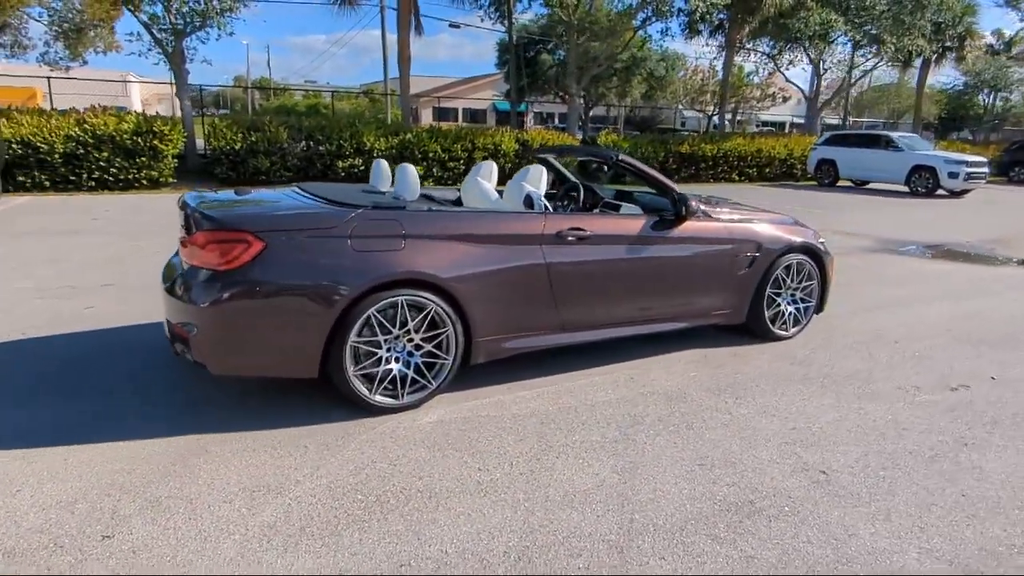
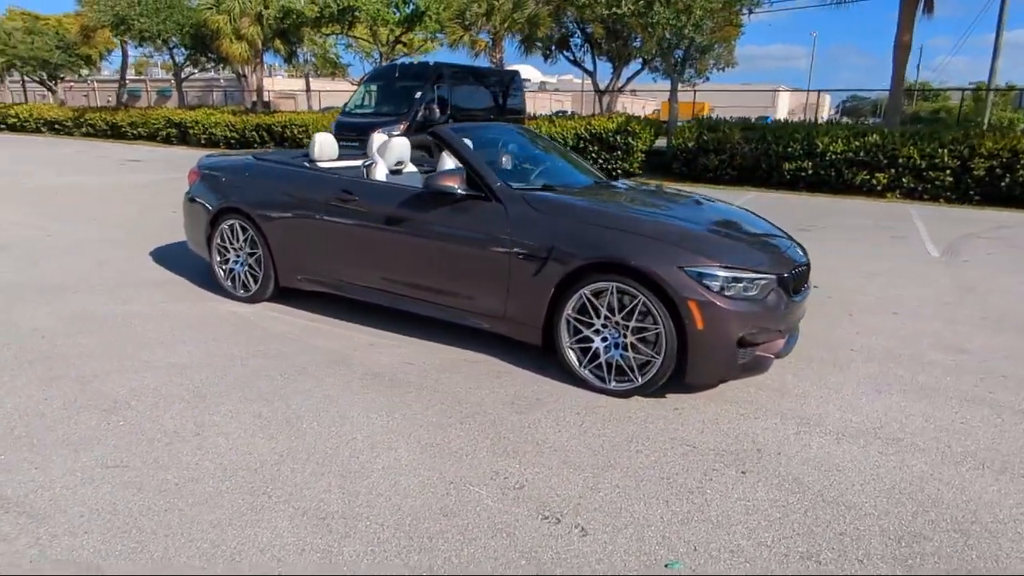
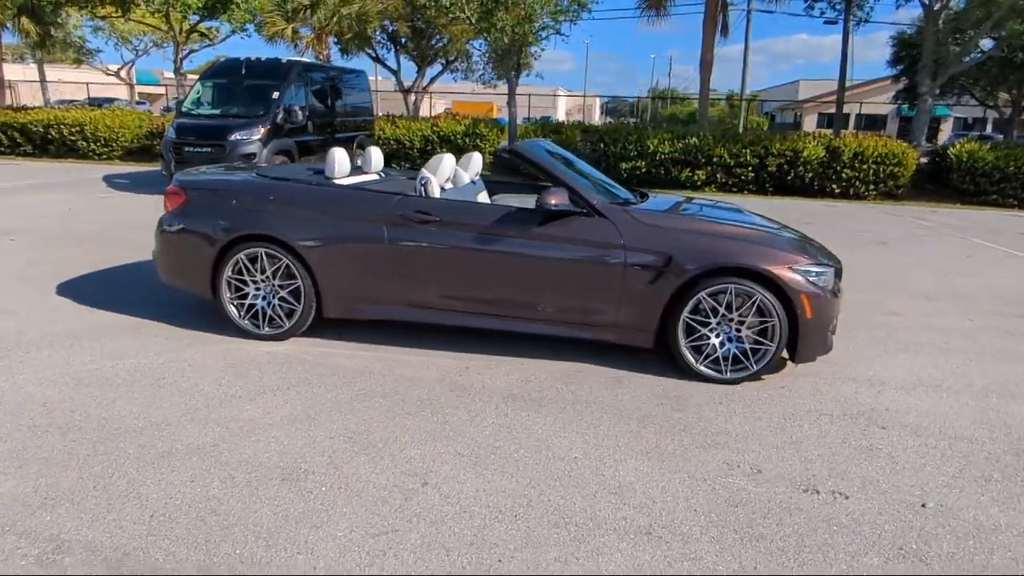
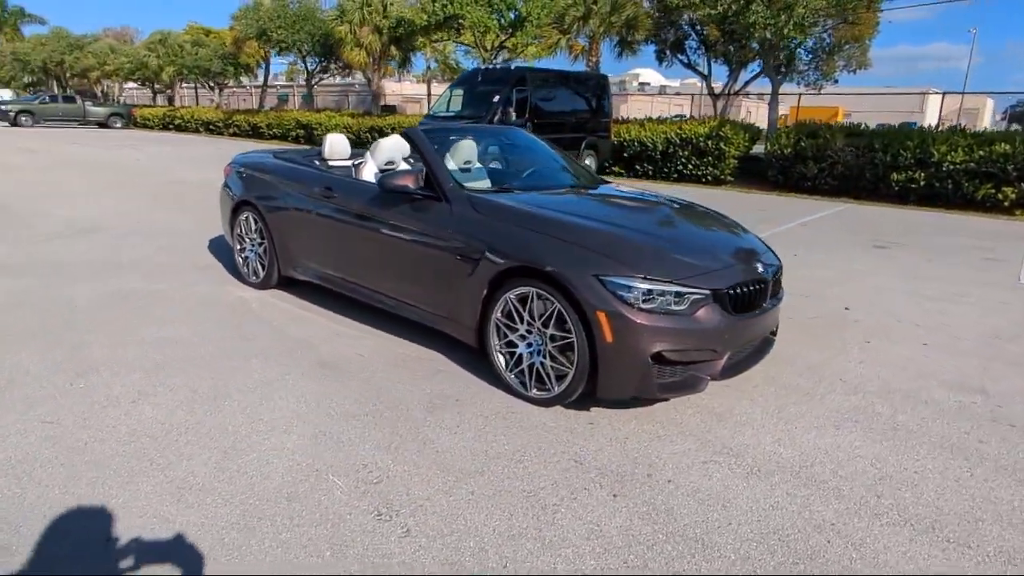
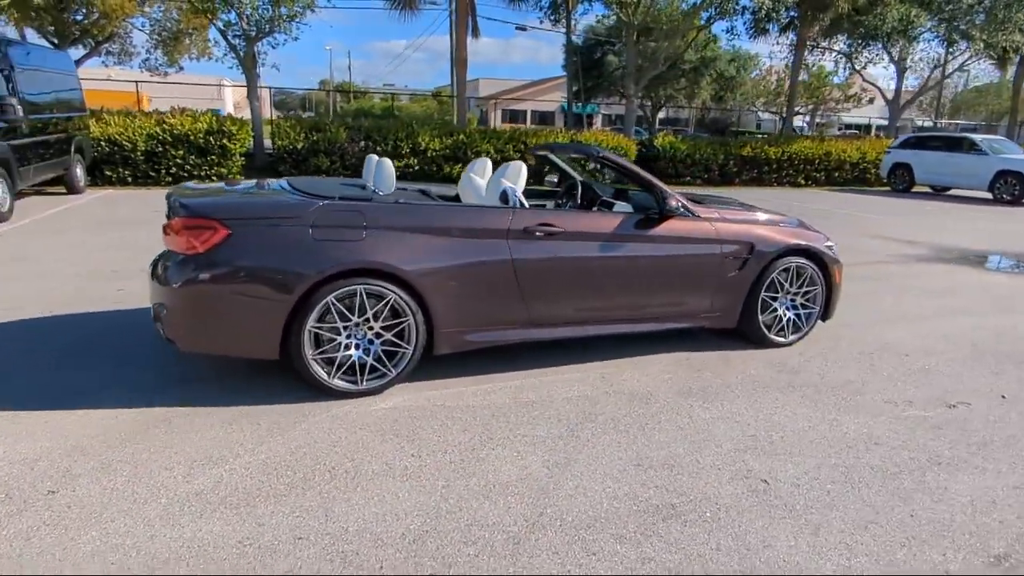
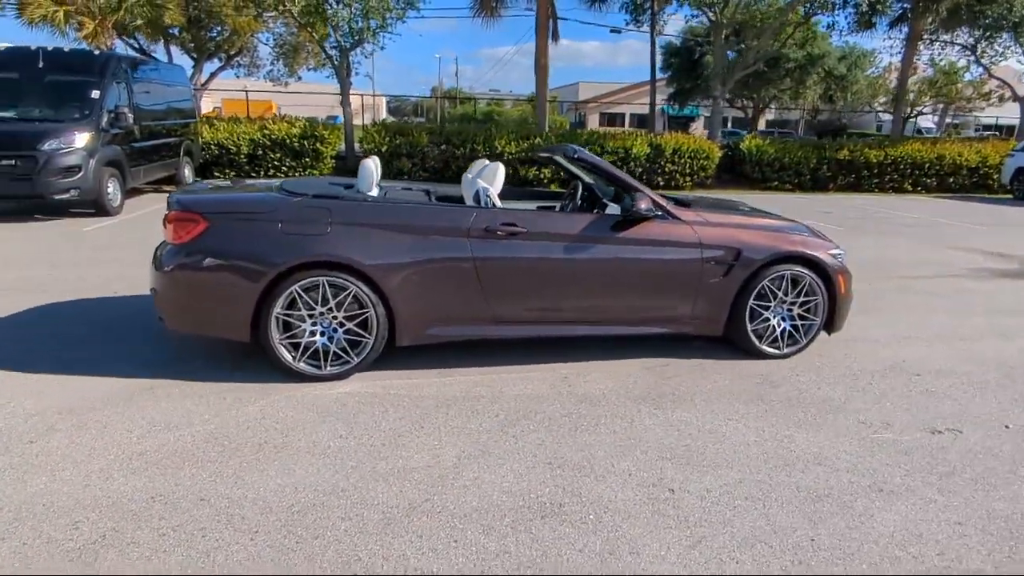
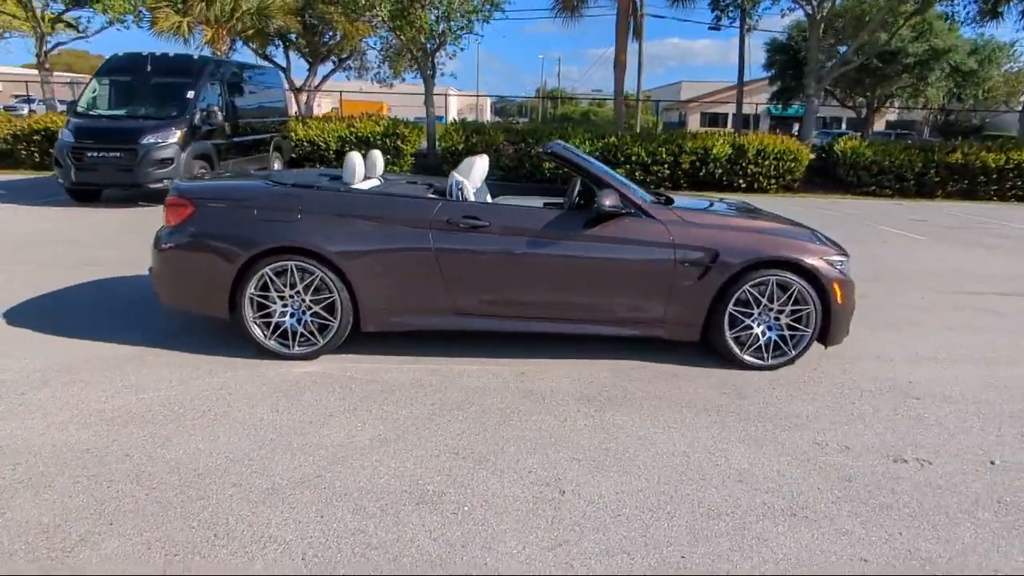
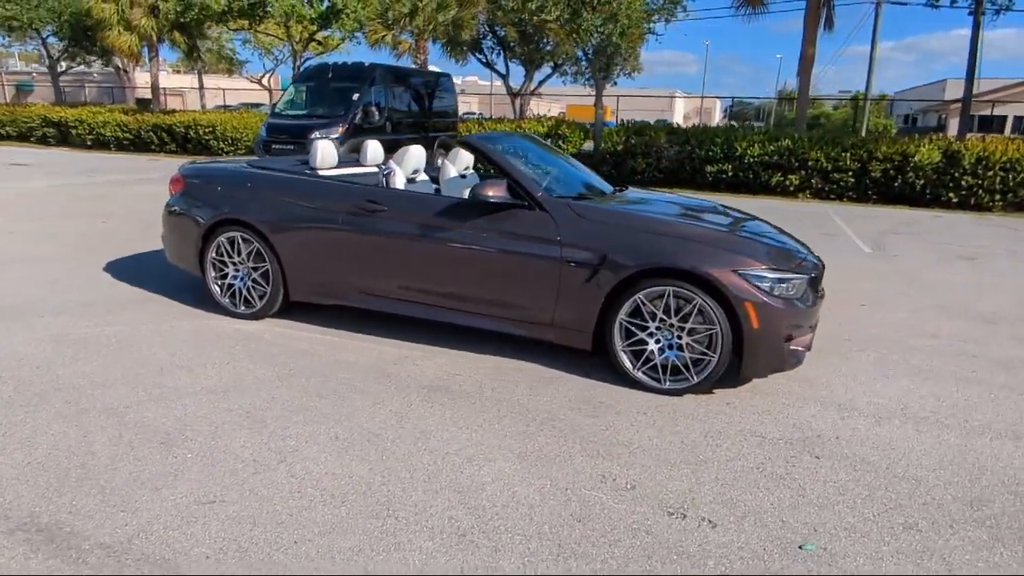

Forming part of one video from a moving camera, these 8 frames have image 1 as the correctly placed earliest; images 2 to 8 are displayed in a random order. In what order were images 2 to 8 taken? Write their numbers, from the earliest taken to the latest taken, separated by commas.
5, 6, 7, 3, 8, 2, 4
